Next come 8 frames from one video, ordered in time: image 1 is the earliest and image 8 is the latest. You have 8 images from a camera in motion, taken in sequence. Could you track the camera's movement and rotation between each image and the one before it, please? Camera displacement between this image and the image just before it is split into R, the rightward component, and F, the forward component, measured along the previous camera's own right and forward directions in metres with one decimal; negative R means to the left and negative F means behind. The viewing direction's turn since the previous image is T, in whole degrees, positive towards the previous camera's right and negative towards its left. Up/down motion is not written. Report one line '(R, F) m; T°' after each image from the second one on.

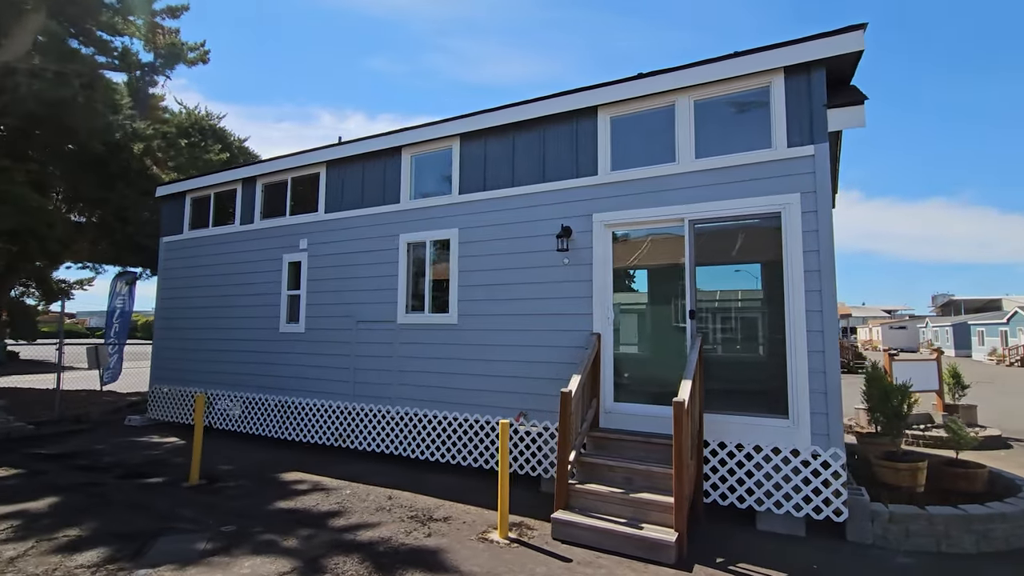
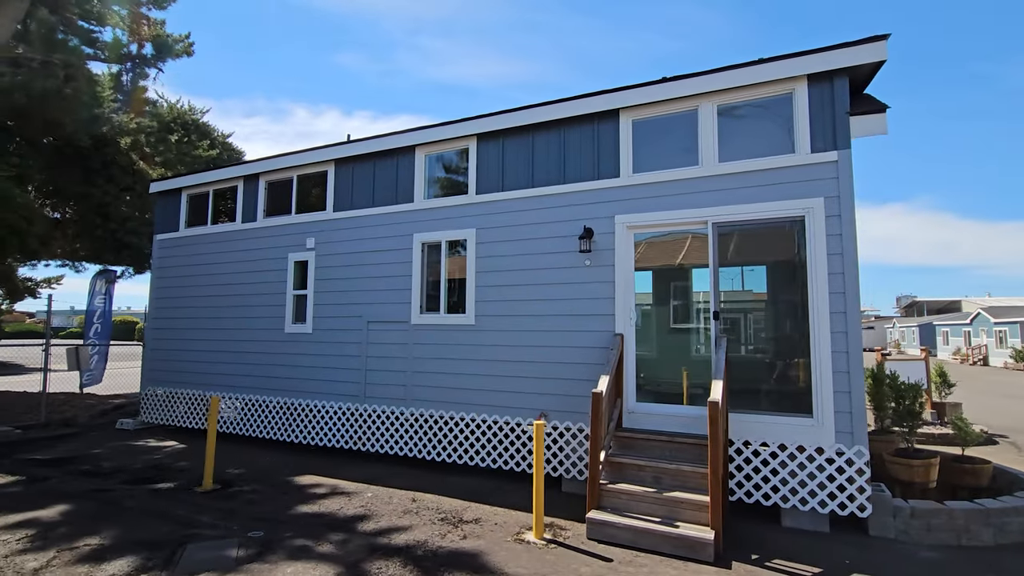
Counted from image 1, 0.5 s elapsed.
(-0.6, 0.0) m; +3°
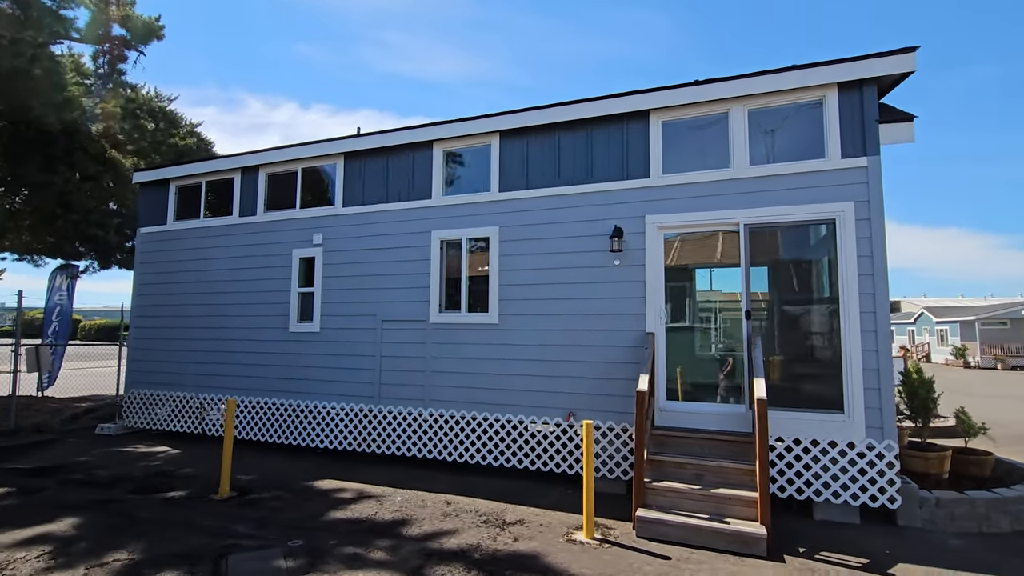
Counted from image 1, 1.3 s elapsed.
(-0.9, +0.1) m; +4°
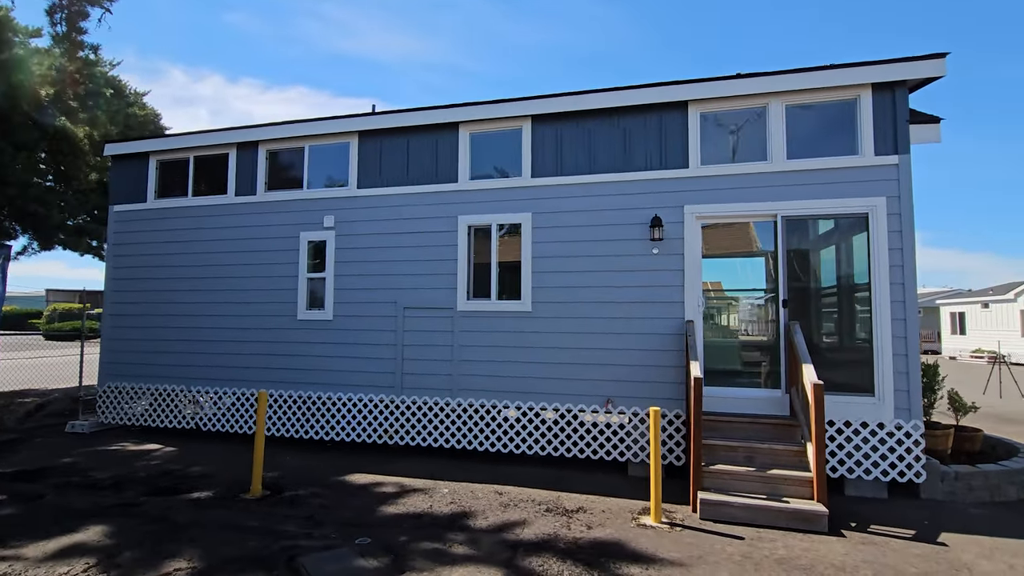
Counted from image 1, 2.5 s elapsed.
(-1.2, +0.2) m; +6°
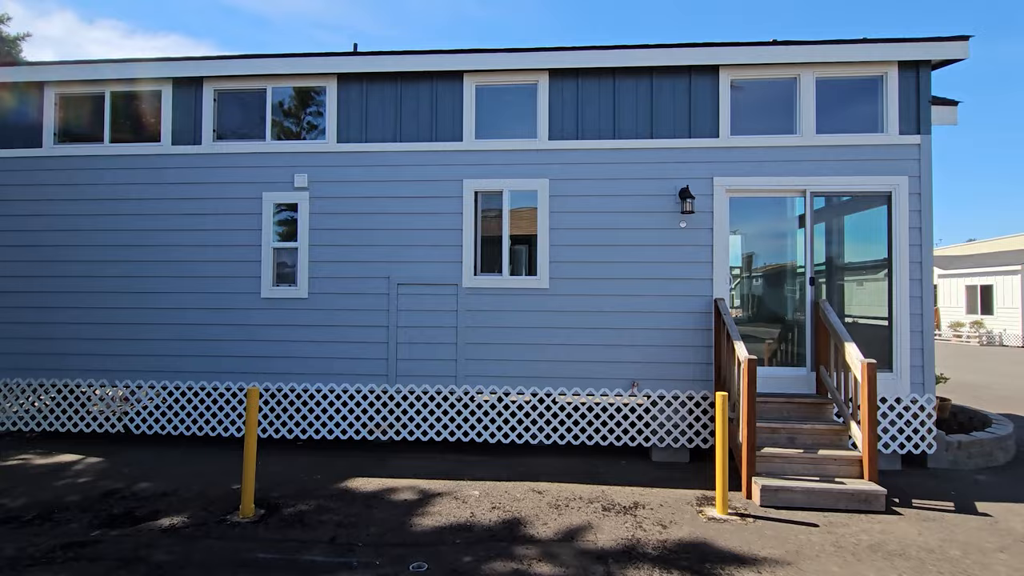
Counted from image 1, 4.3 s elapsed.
(-1.4, +0.8) m; +11°
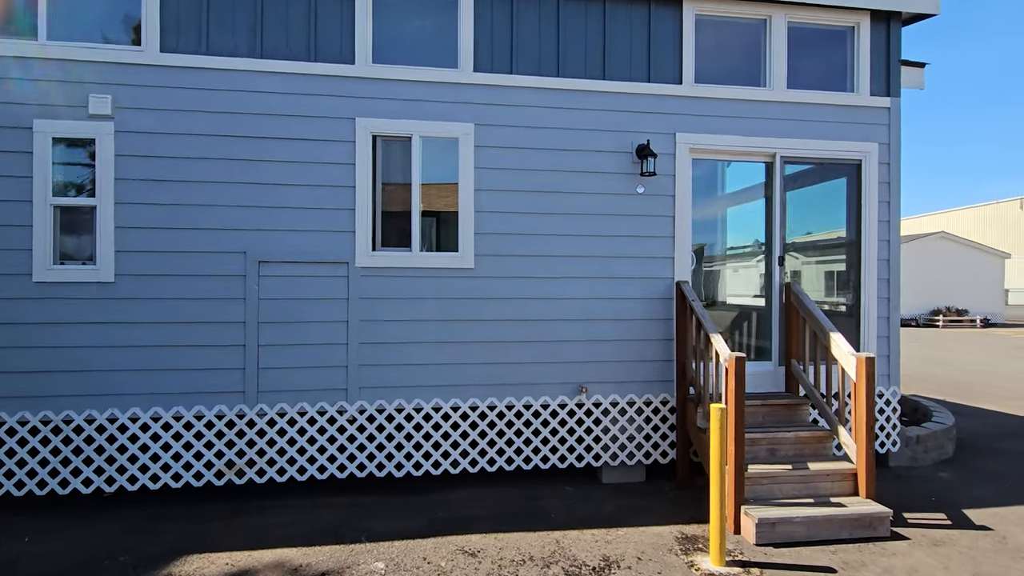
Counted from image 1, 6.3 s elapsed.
(-0.2, +1.6) m; +12°
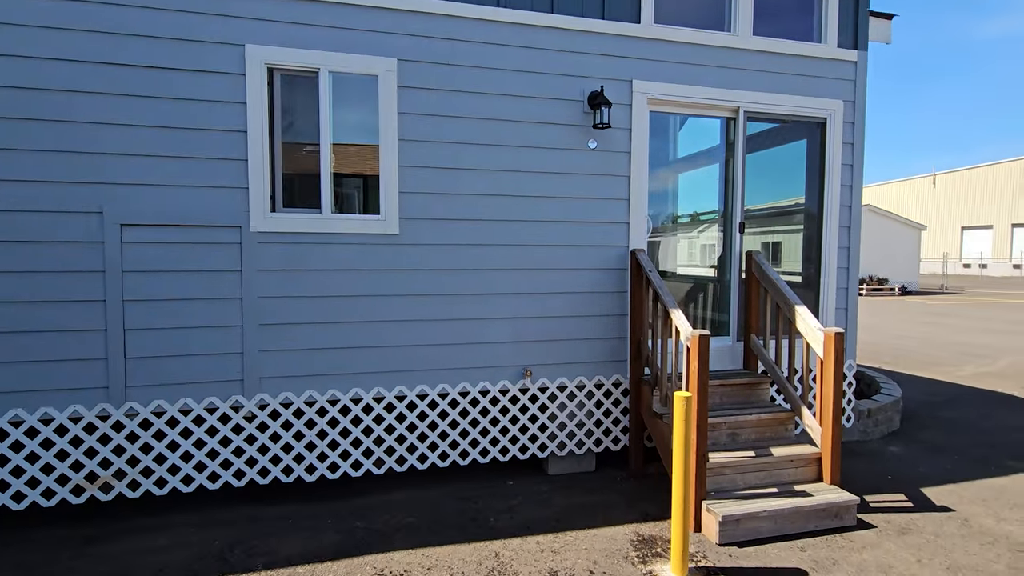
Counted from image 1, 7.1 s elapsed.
(+0.1, +0.7) m; +6°
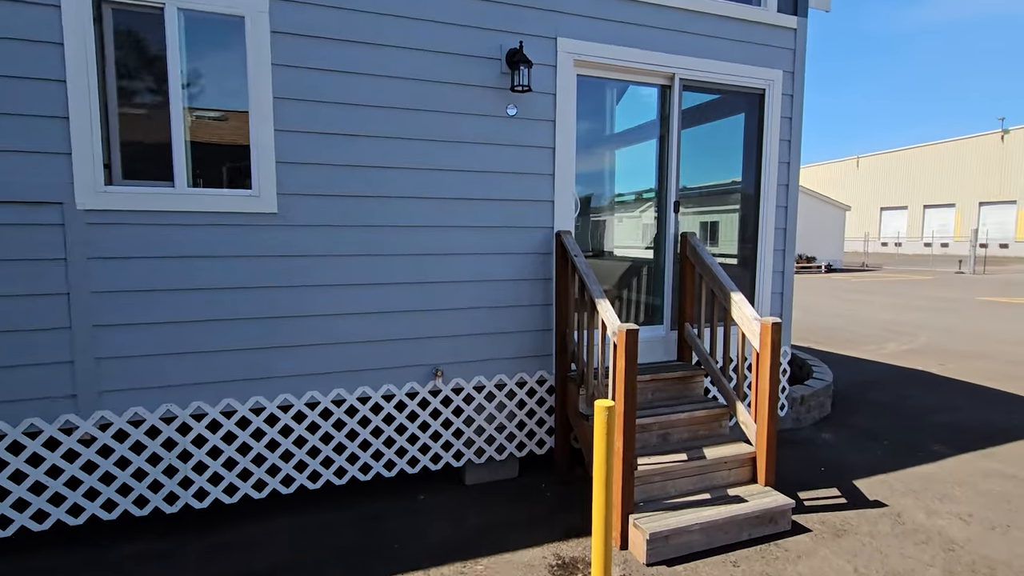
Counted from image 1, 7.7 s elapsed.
(+0.3, +0.5) m; +6°
